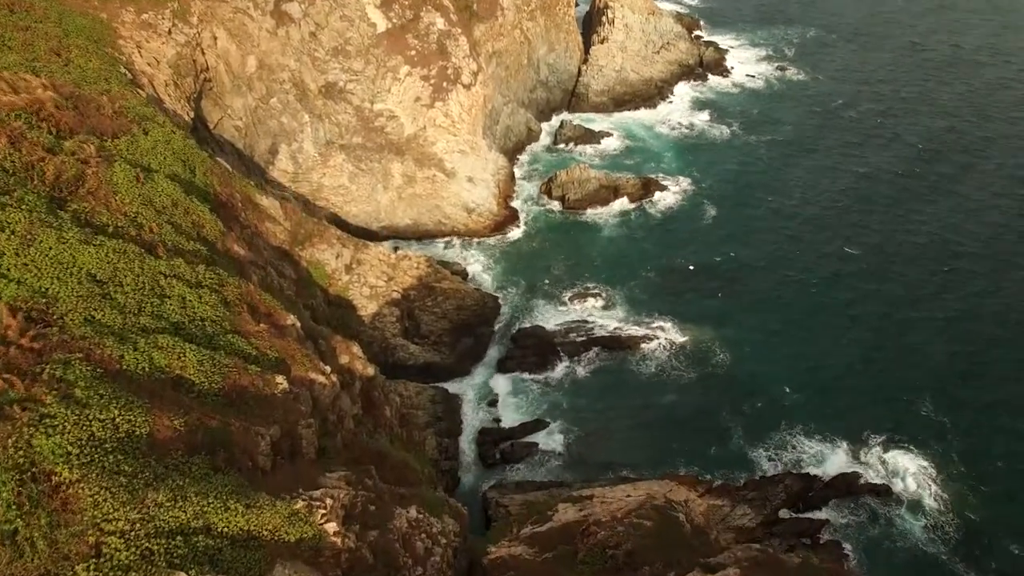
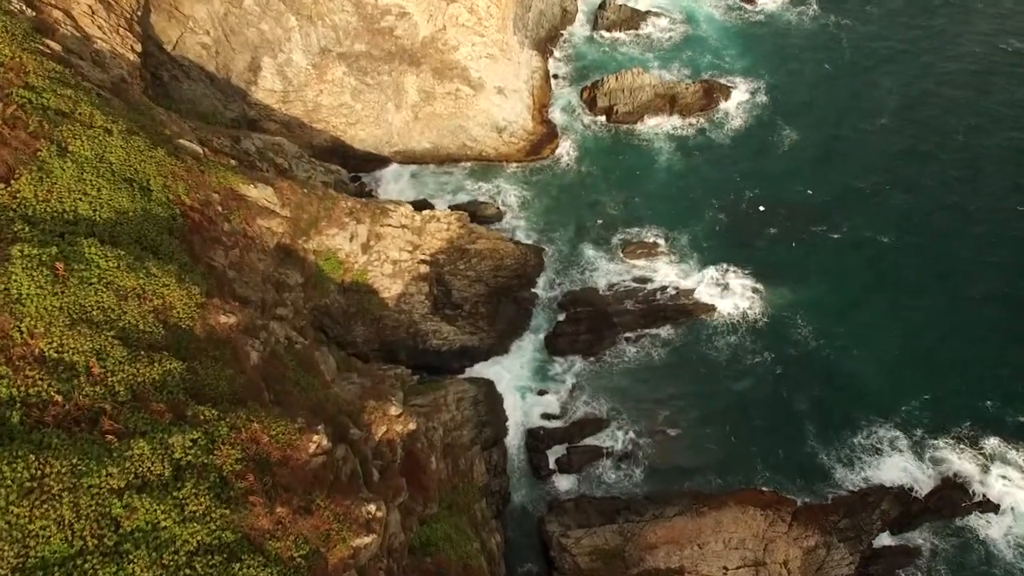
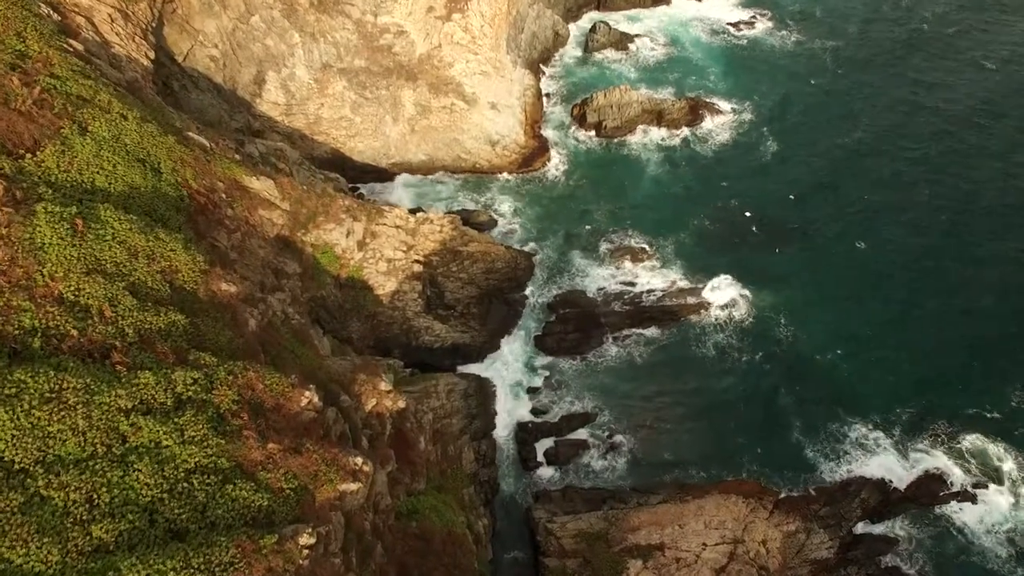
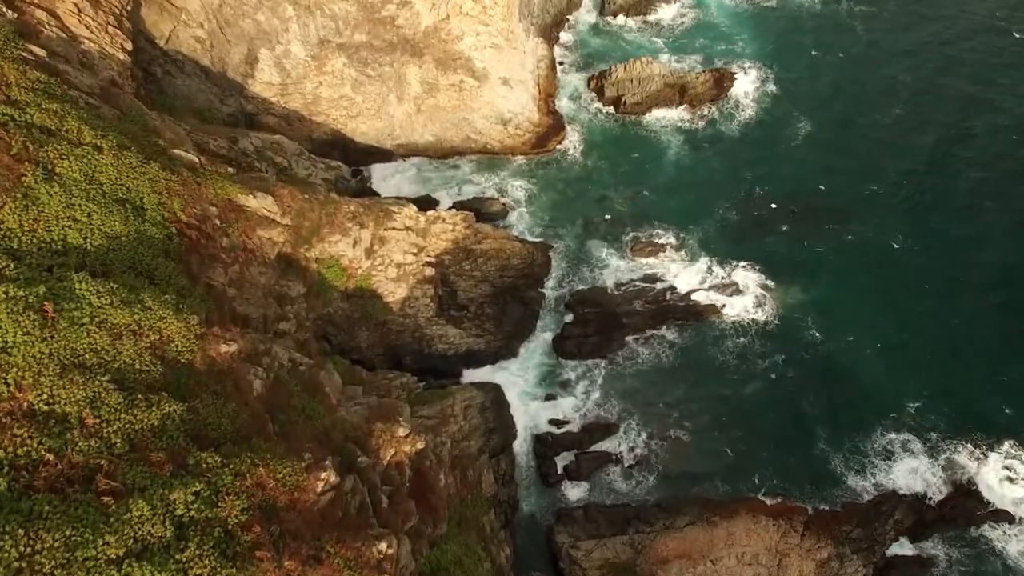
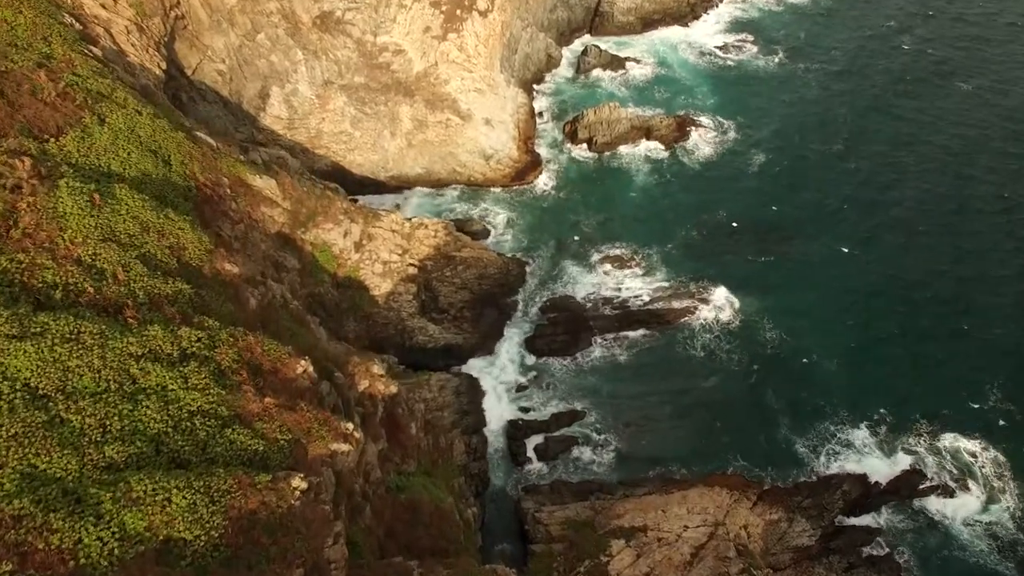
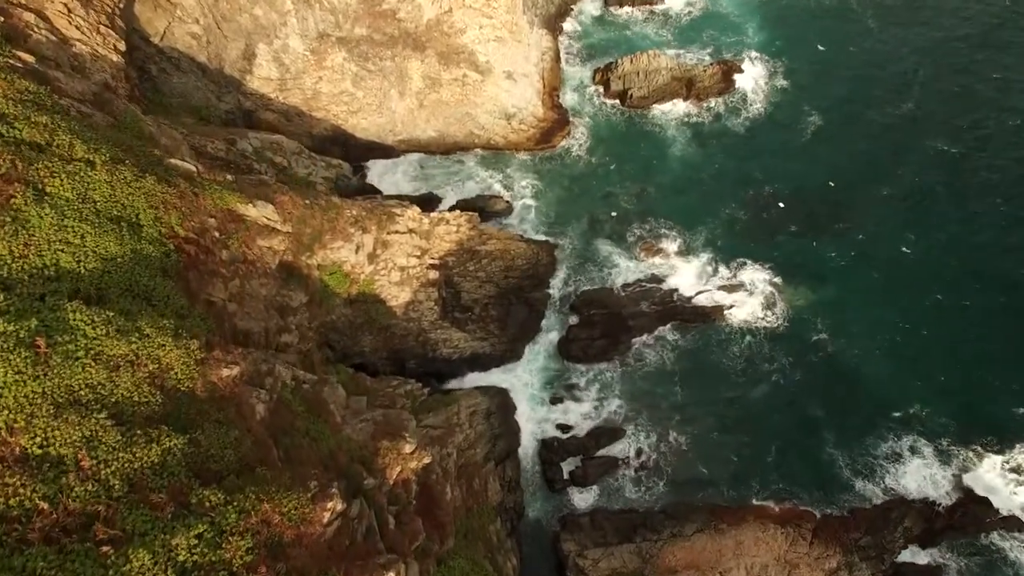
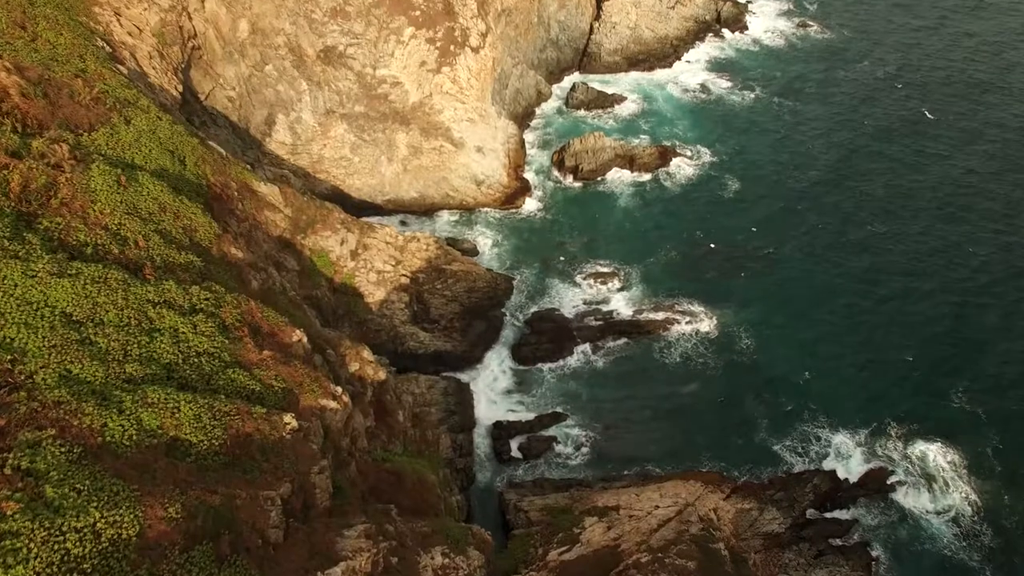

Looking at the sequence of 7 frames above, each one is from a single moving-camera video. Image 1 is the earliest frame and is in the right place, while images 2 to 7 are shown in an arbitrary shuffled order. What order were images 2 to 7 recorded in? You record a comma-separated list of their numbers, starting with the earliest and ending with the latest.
7, 5, 3, 2, 4, 6
